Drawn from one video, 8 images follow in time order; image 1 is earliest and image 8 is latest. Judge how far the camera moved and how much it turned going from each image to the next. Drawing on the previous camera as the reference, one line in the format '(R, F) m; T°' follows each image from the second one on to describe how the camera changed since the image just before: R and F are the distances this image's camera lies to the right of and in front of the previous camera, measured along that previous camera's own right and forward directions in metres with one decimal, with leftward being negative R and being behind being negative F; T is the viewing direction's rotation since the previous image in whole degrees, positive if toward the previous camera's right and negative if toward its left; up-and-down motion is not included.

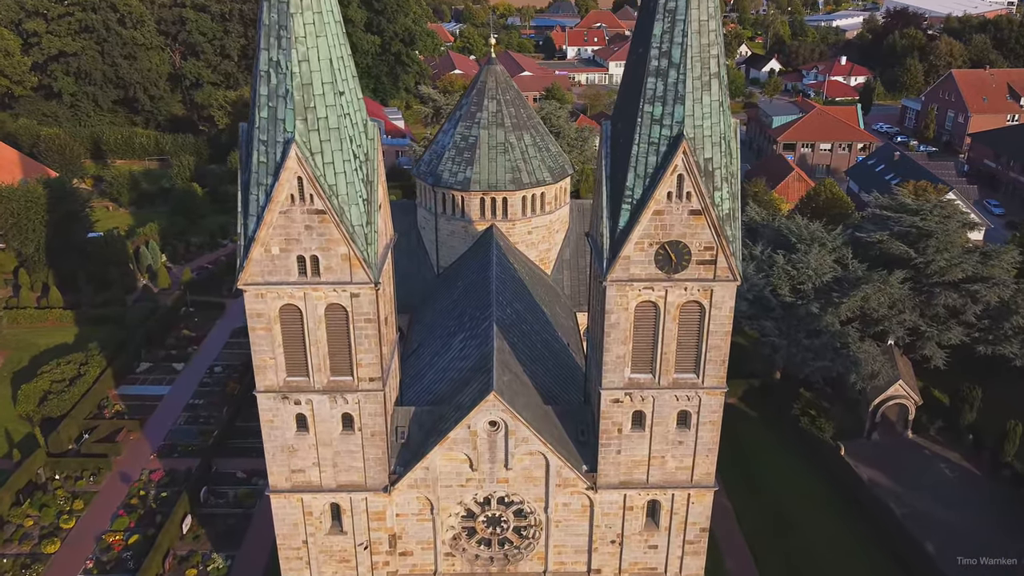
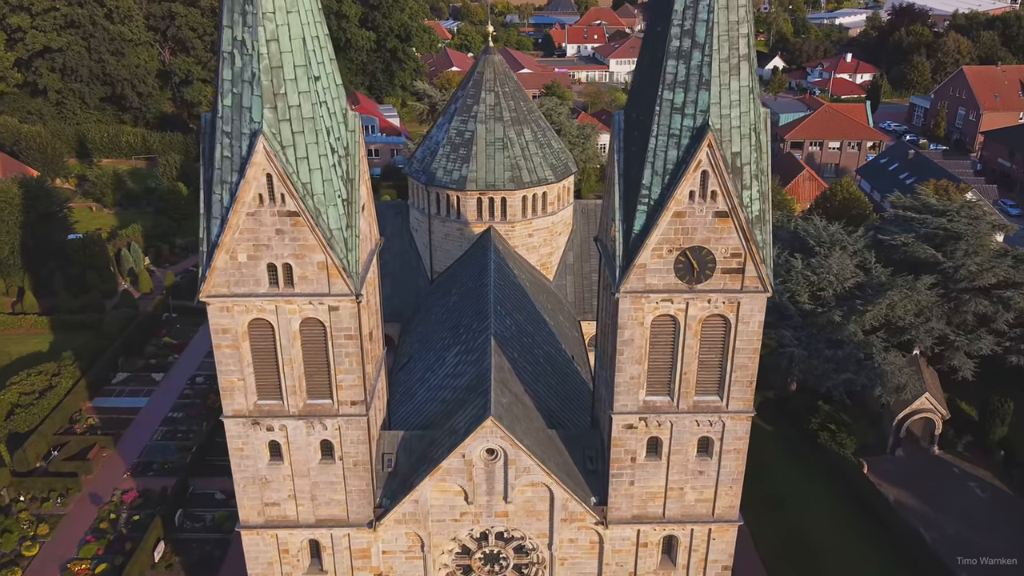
(0.0, +2.4) m; 0°
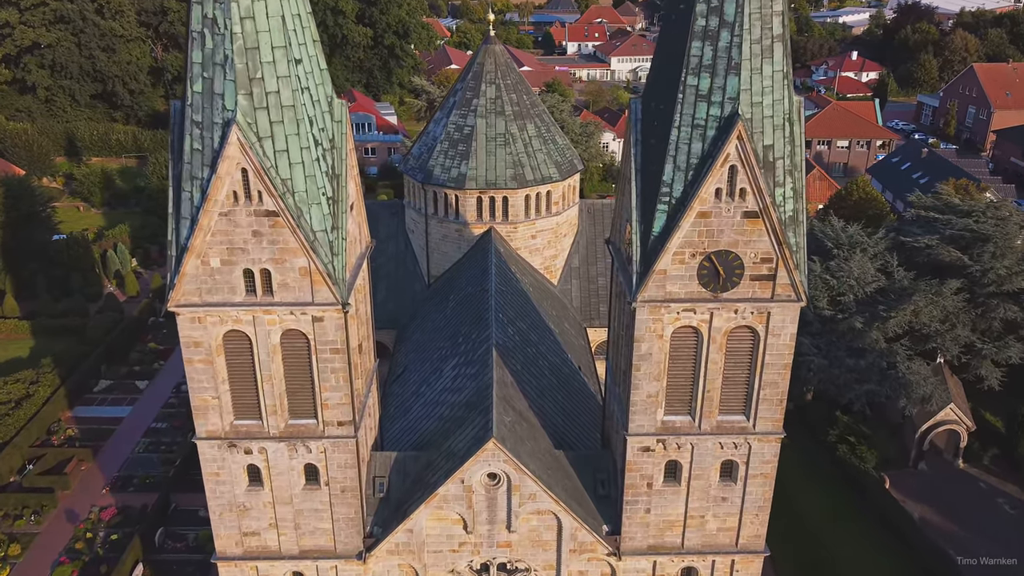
(-0.1, +1.8) m; 0°
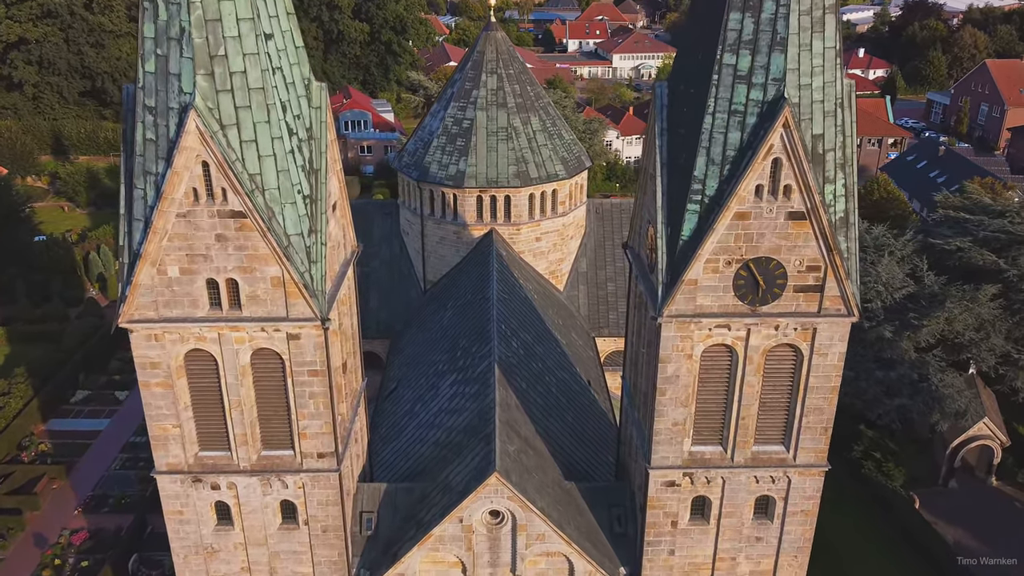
(-0.1, +2.1) m; 0°
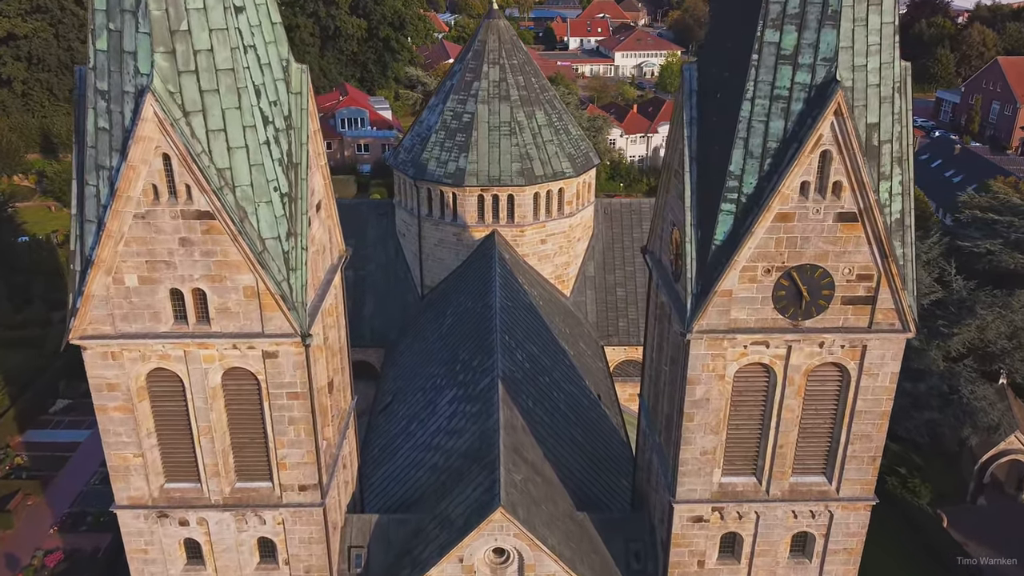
(-0.1, +1.7) m; 0°
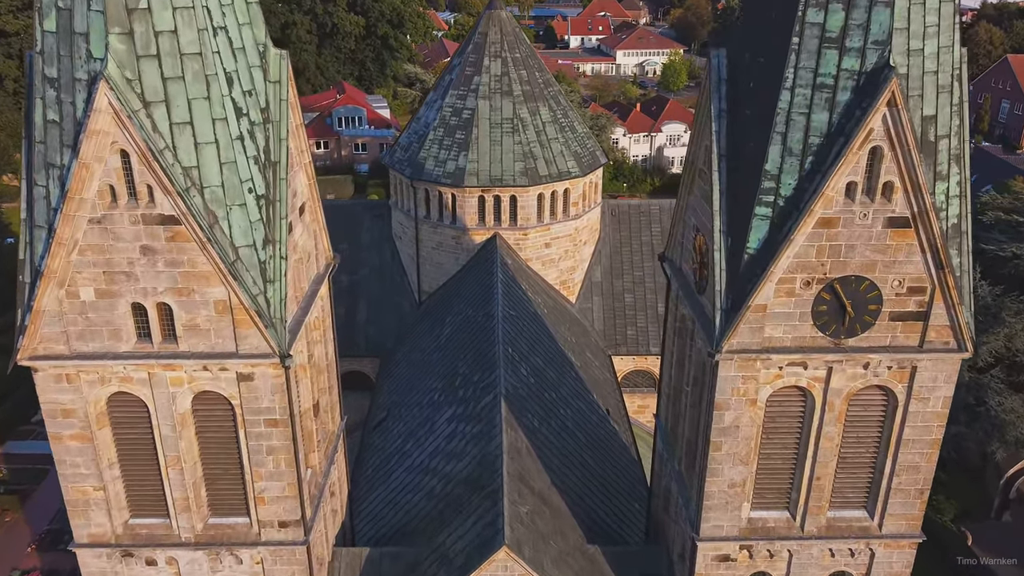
(0.0, +1.3) m; 0°
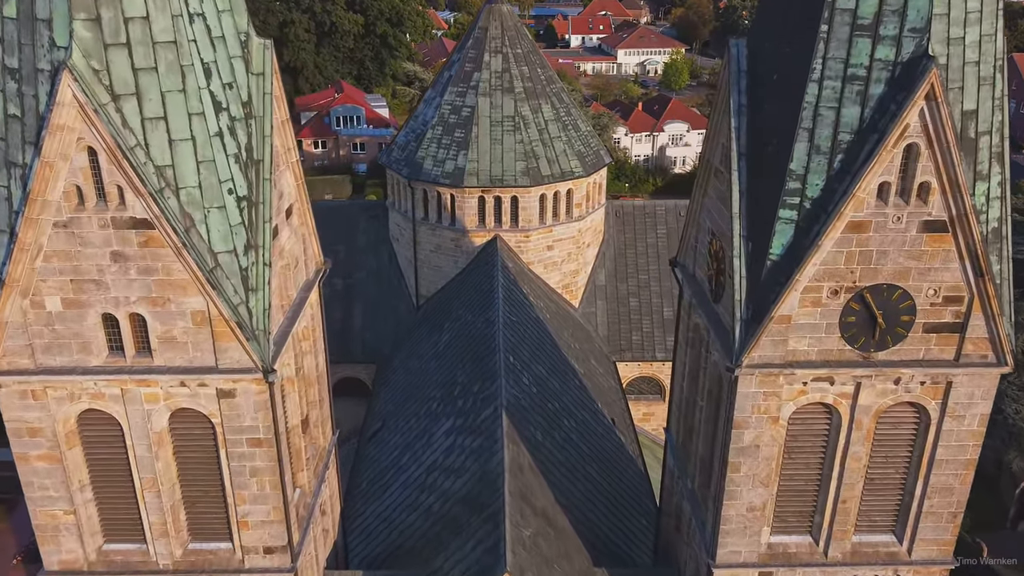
(0.0, +0.8) m; 0°
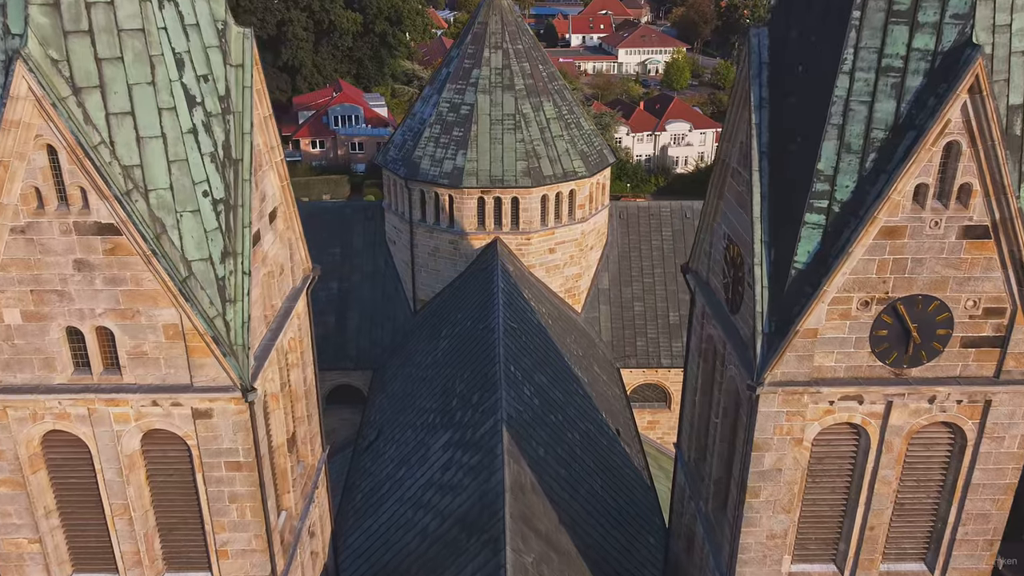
(0.0, +0.8) m; 0°
